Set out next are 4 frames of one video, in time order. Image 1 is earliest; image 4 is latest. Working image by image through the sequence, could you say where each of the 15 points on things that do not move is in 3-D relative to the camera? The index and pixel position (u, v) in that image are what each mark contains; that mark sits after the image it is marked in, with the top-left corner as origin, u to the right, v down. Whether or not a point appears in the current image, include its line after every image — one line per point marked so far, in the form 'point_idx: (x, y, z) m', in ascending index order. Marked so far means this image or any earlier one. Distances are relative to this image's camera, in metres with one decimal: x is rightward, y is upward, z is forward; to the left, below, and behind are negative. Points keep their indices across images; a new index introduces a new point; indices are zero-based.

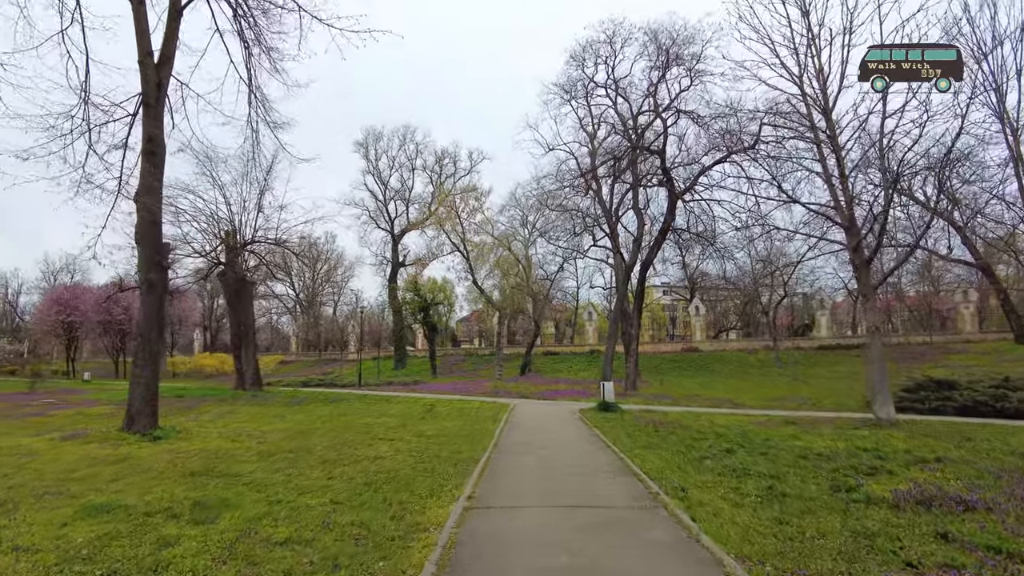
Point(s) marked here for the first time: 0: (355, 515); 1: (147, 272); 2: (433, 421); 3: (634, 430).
0: (-1.4, -2.0, +5.9) m
1: (-7.3, +0.3, +13.1) m
2: (-1.9, -3.2, +16.0) m
3: (+2.4, -2.9, +13.1) m
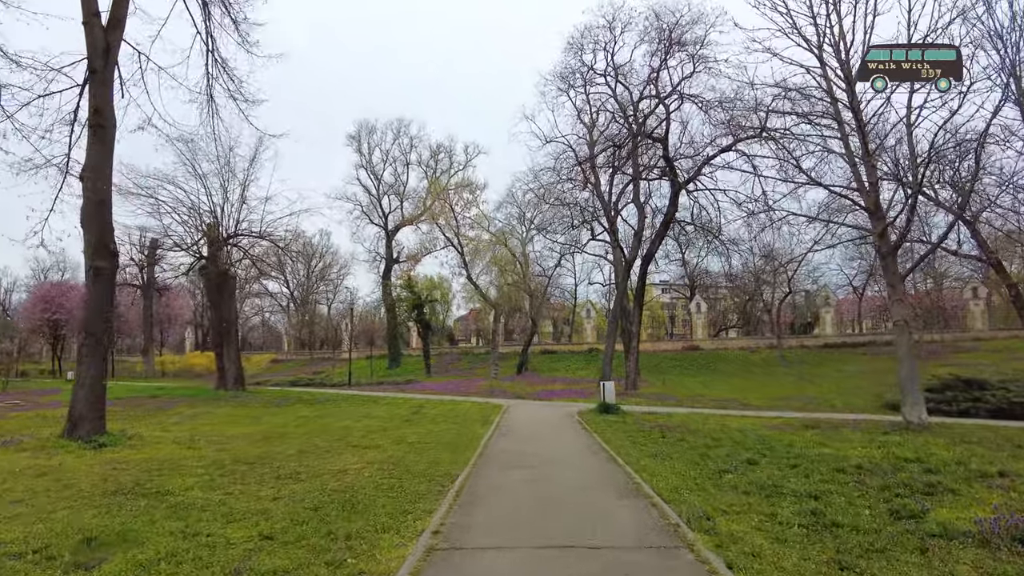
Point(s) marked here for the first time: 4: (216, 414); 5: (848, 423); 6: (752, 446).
0: (-1.6, -1.8, +4.5) m
1: (-7.5, +0.5, +11.7) m
2: (-2.1, -3.0, +14.6) m
3: (+2.2, -2.7, +11.7) m
4: (-8.6, -3.7, +19.2) m
5: (+7.0, -2.8, +13.7) m
6: (+3.8, -2.5, +10.3) m
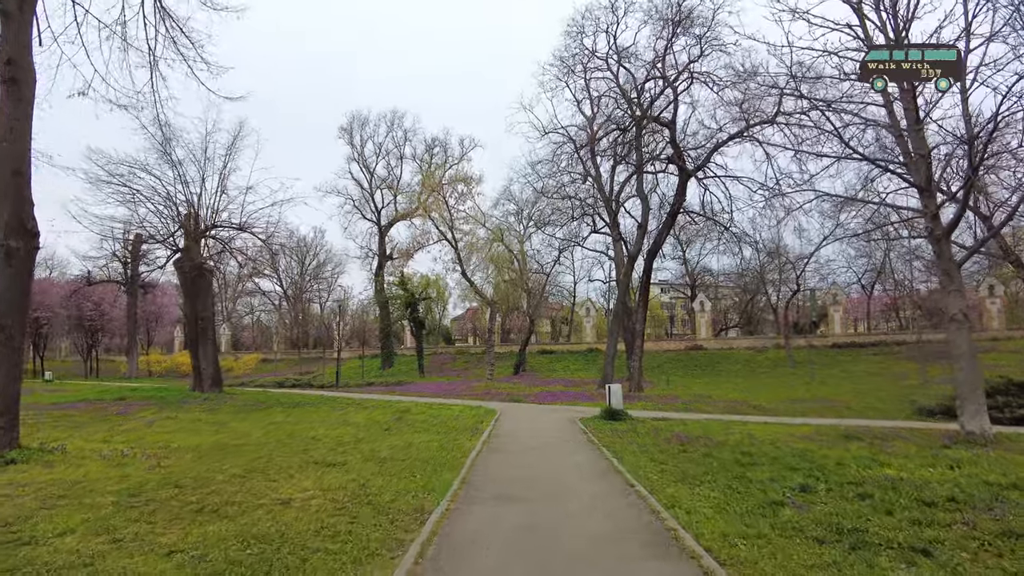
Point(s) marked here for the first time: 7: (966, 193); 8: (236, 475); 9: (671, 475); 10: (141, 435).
0: (-1.6, -1.6, +2.6) m
1: (-7.6, +0.7, +9.8) m
2: (-2.2, -2.8, +12.7) m
3: (+2.1, -2.5, +9.9) m
4: (-8.7, -3.5, +17.3) m
5: (+6.9, -2.6, +11.8) m
6: (+3.7, -2.3, +8.4) m
7: (+8.1, +1.7, +11.8) m
8: (-3.6, -2.5, +8.7) m
9: (+1.9, -2.2, +7.9) m
10: (-7.6, -3.0, +13.5) m
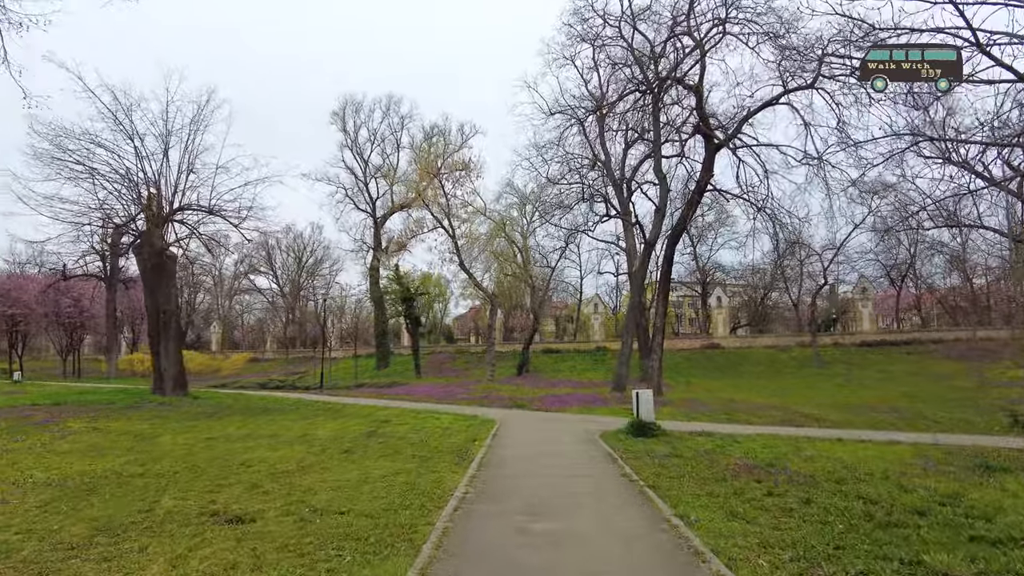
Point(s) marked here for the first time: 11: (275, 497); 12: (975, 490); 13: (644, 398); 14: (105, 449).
0: (-1.7, -1.3, -0.7) m
1: (-7.6, +1.1, +6.5) m
2: (-2.2, -2.4, +9.4) m
3: (+2.1, -2.1, +6.5) m
4: (-8.7, -3.1, +14.0) m
5: (+6.9, -2.2, +8.4) m
6: (+3.7, -1.9, +5.1) m
7: (+8.1, +2.1, +8.4) m
8: (-3.7, -2.1, +5.4) m
9: (+1.9, -1.9, +4.6) m
10: (-7.6, -2.6, +10.2) m
11: (-2.5, -2.2, +7.0) m
12: (+4.8, -2.1, +6.8) m
13: (+2.5, -2.1, +12.2) m
14: (-7.1, -2.8, +11.6) m
